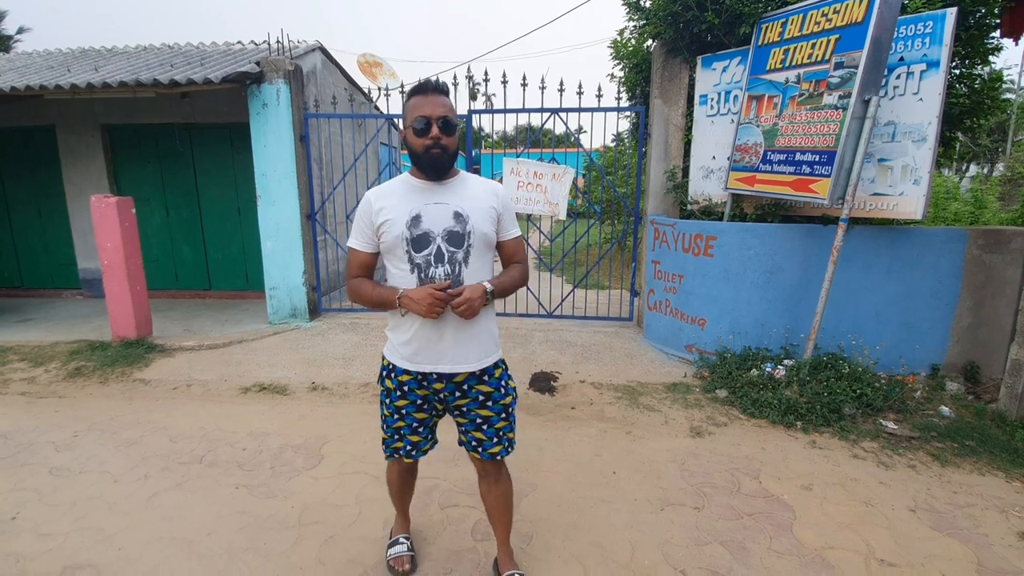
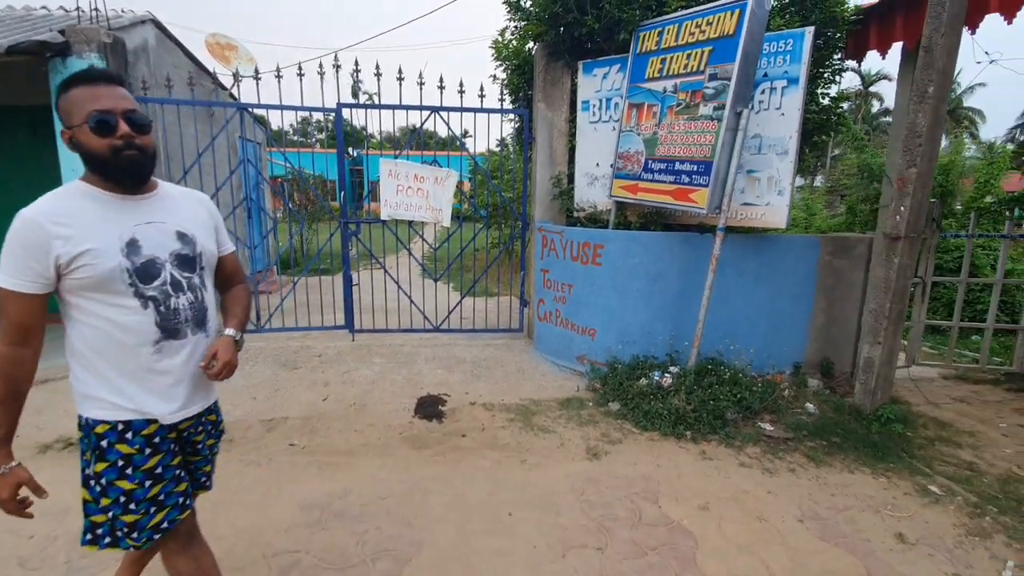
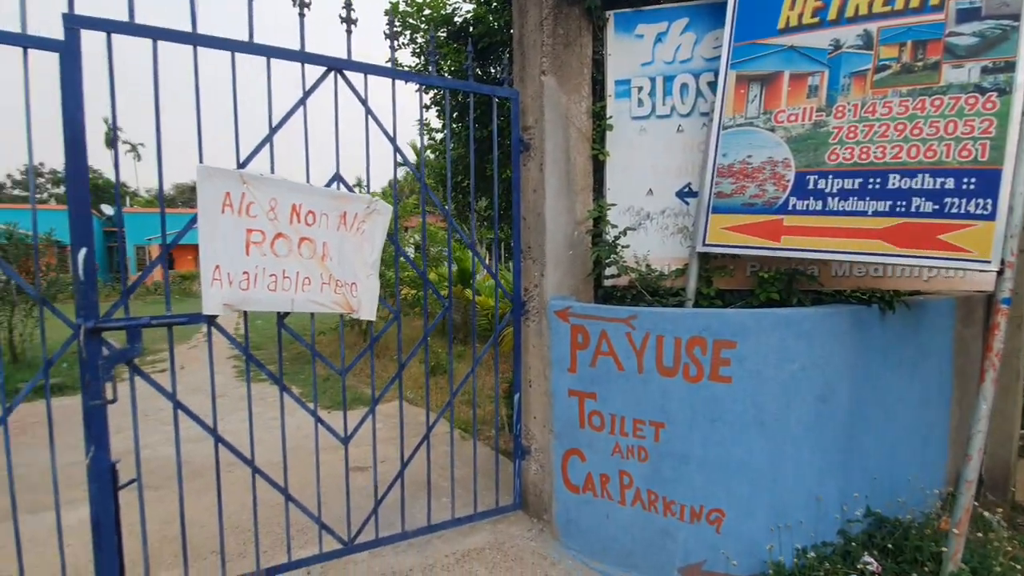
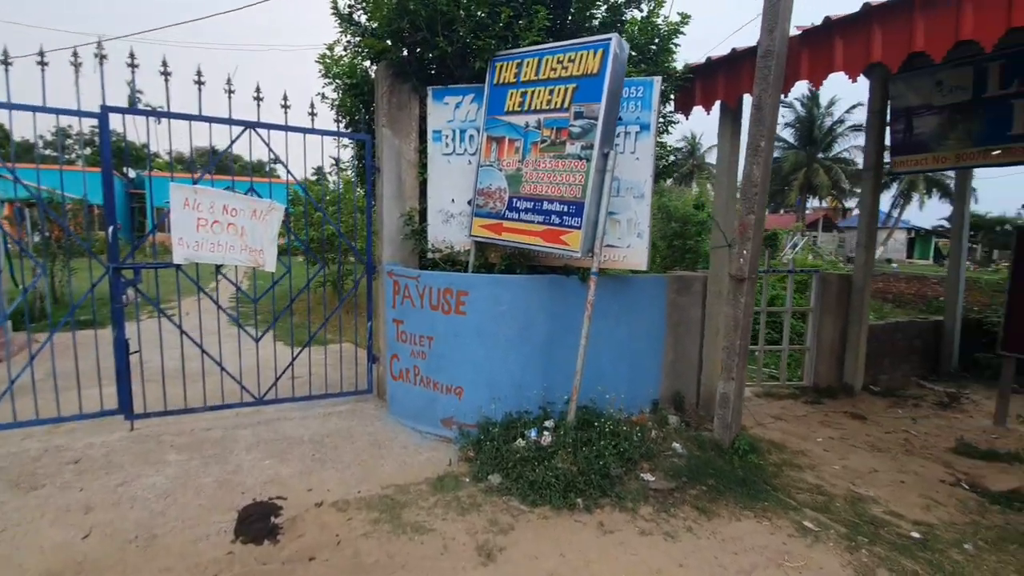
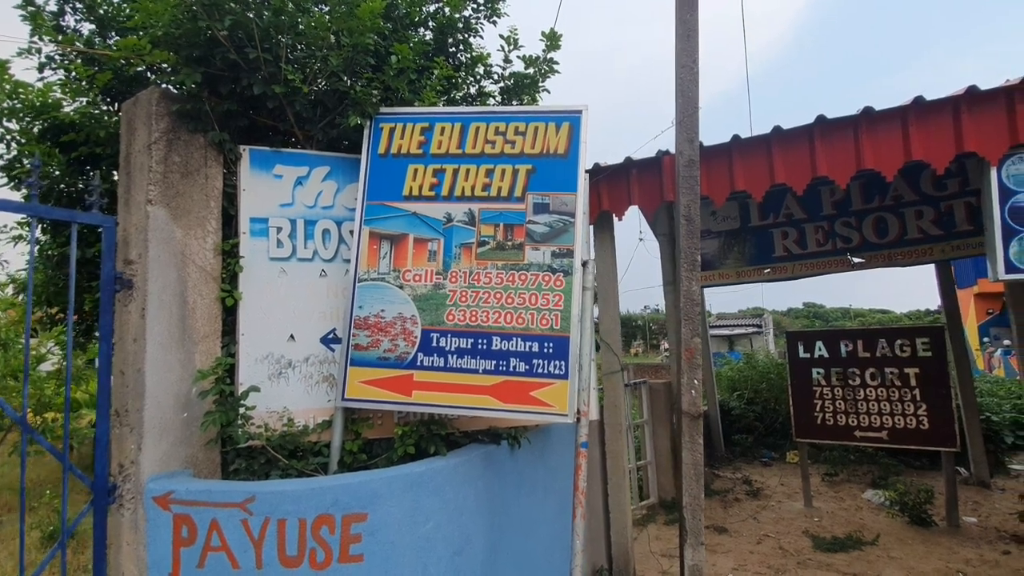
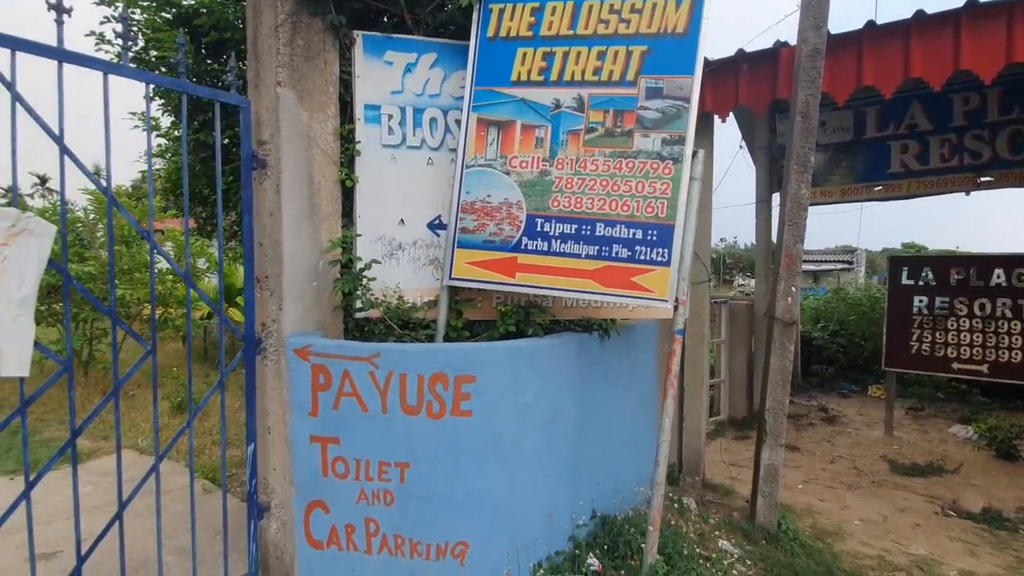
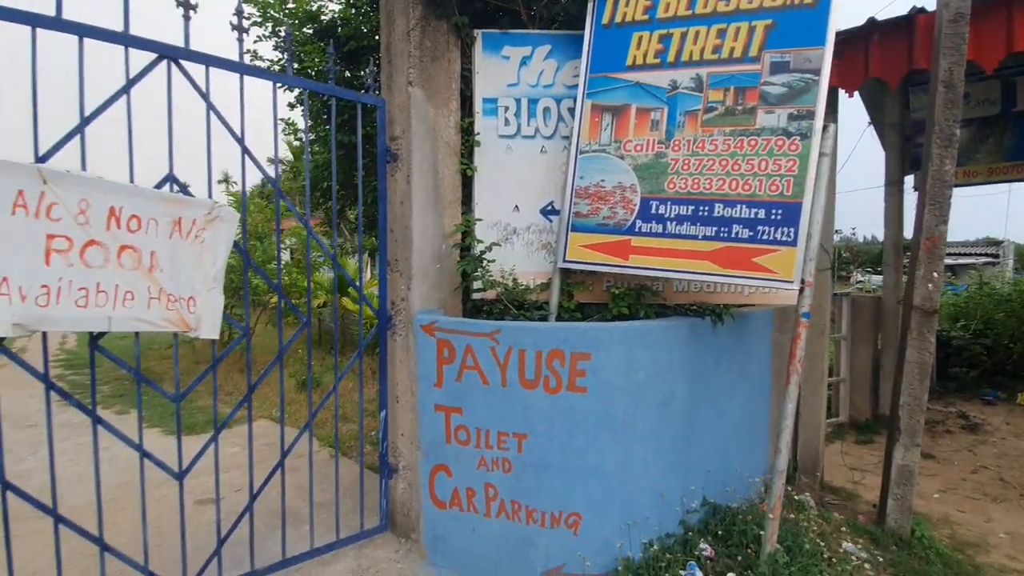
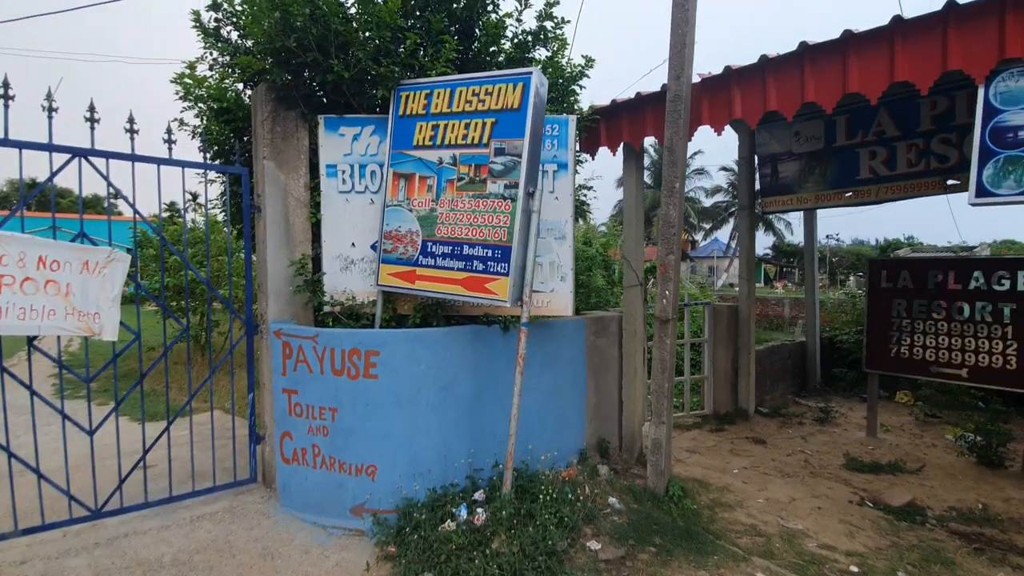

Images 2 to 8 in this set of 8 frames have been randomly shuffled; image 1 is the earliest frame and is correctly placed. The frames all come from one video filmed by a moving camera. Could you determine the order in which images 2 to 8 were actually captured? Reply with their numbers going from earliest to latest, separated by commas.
2, 4, 8, 5, 6, 7, 3
